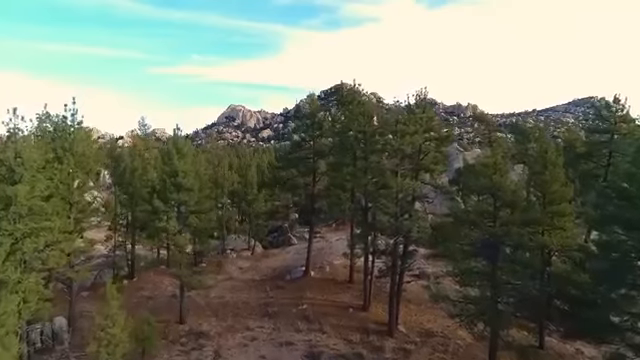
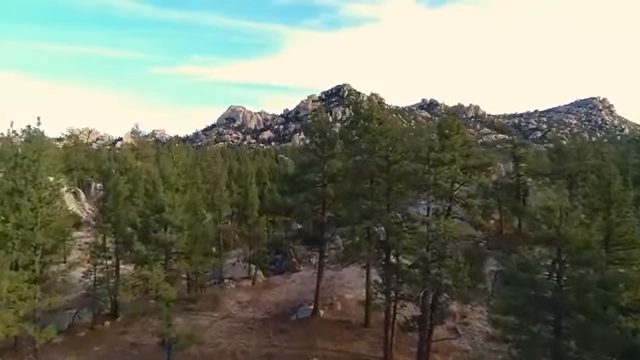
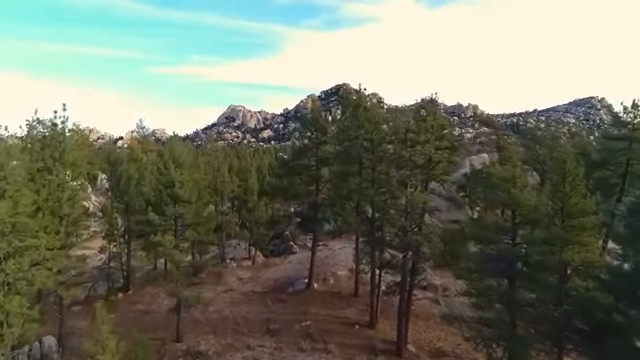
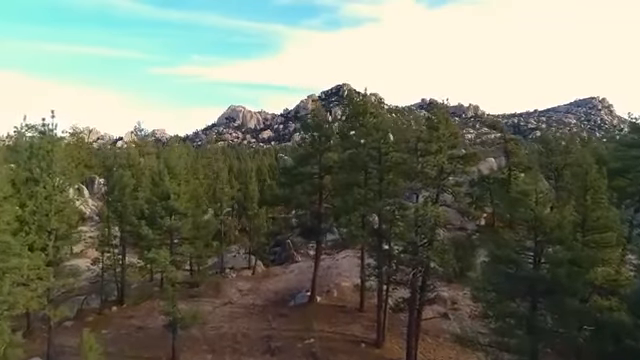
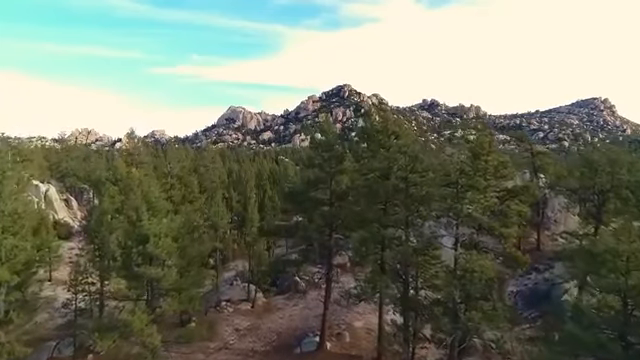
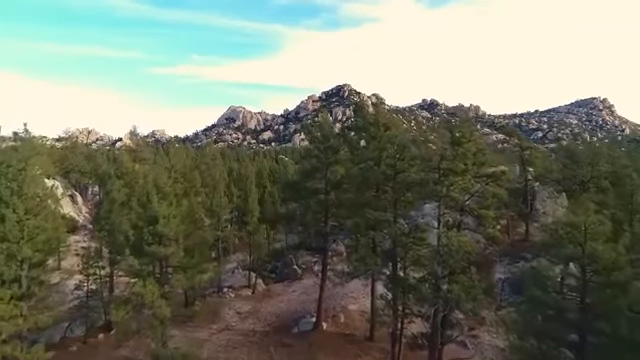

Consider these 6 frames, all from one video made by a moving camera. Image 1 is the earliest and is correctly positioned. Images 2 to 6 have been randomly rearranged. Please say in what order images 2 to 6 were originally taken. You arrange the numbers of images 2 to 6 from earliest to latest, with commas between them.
3, 4, 2, 6, 5
